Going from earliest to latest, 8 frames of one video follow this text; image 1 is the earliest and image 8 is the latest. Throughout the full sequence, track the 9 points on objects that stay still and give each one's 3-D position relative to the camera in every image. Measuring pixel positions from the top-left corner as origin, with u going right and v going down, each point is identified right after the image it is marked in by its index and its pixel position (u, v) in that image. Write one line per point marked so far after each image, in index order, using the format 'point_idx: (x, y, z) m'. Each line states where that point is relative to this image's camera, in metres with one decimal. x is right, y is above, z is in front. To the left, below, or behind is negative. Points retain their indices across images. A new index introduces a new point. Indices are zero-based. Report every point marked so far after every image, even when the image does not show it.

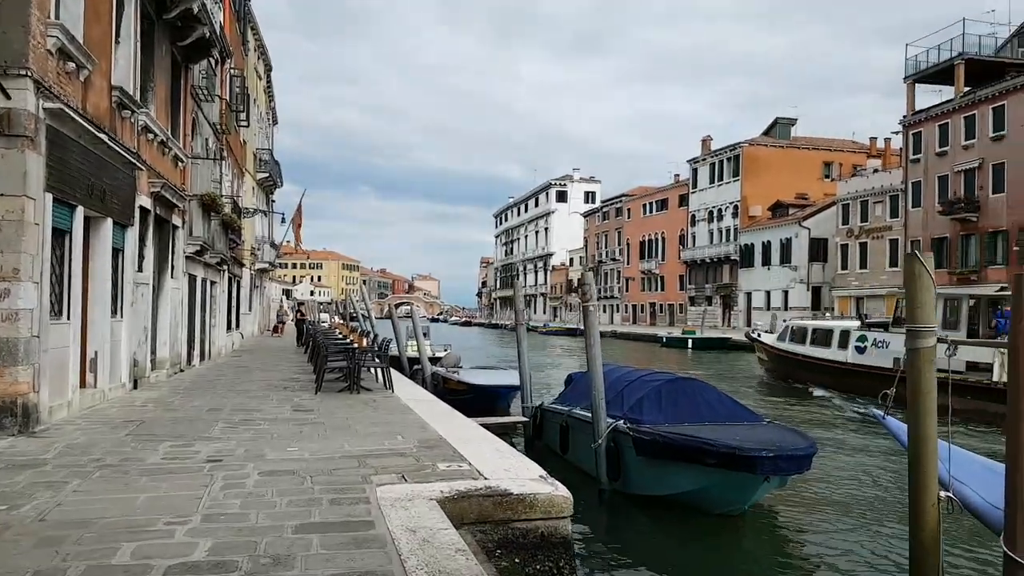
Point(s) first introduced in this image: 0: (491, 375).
0: (-0.5, -1.9, +18.7) m
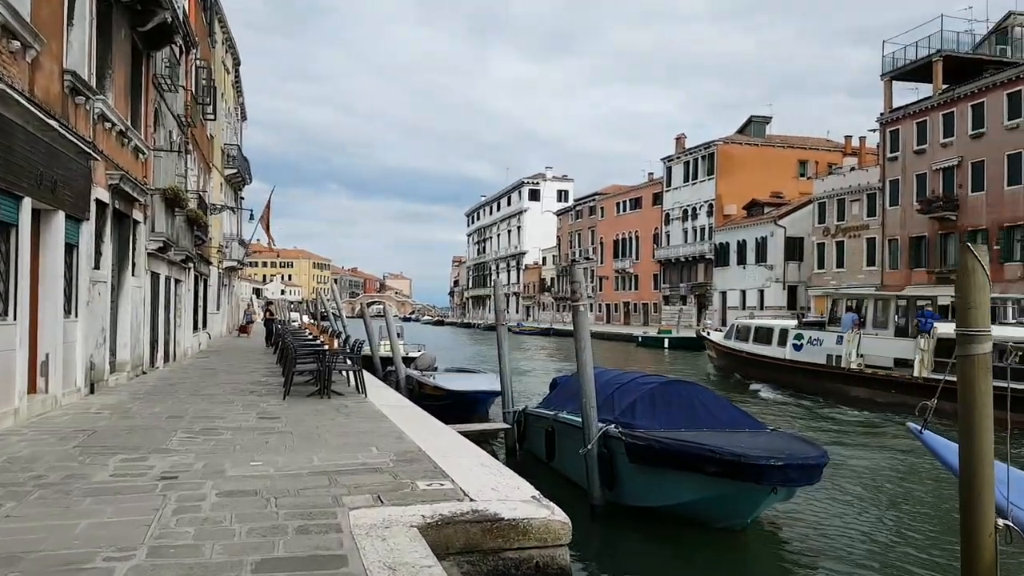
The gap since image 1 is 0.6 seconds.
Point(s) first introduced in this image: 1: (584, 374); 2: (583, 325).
0: (-1.0, -1.9, +18.0) m
1: (+0.8, -0.9, +8.8) m
2: (+0.7, -0.4, +8.8) m
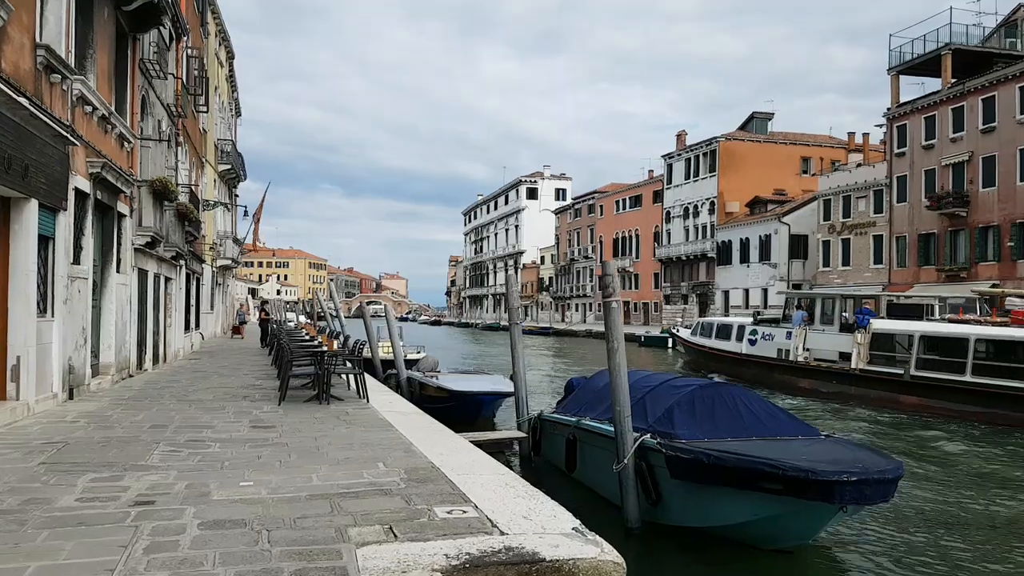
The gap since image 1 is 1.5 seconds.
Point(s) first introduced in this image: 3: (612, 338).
0: (-0.8, -1.9, +17.0) m
1: (+1.0, -0.9, +7.8) m
2: (+1.0, -0.4, +7.8) m
3: (+0.9, -0.5, +7.8) m
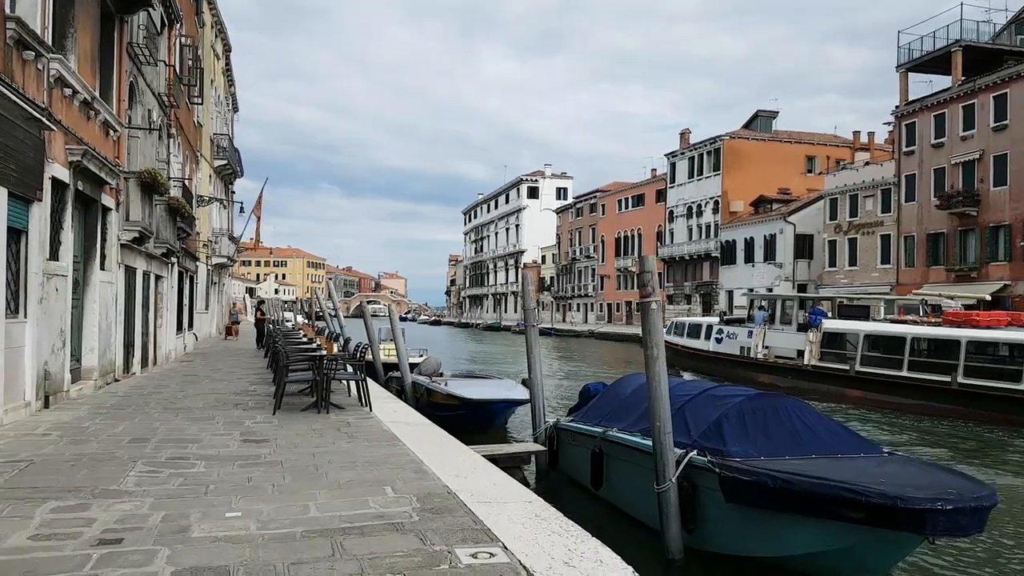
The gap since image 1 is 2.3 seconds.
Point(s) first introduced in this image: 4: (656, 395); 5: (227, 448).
0: (-0.6, -1.9, +16.1) m
1: (+1.2, -0.9, +6.8) m
2: (+1.2, -0.4, +6.8) m
3: (+1.1, -0.5, +6.9) m
4: (+1.2, -0.9, +6.8) m
5: (-2.8, -1.6, +8.2) m
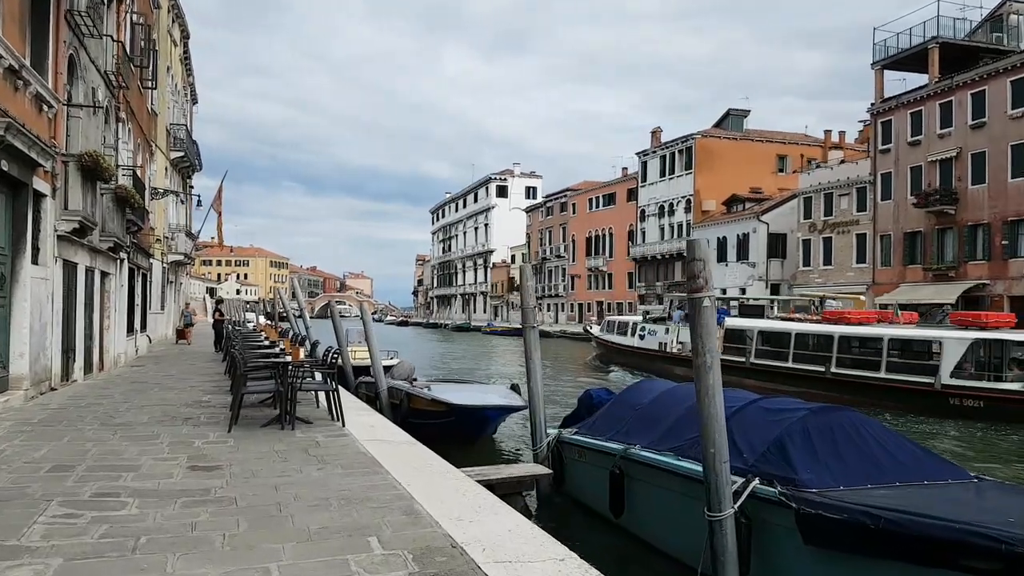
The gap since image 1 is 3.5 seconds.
0: (-0.8, -1.8, +14.7) m
1: (+1.3, -0.8, +5.5) m
2: (+1.3, -0.3, +5.5) m
3: (+1.2, -0.4, +5.5) m
4: (+1.3, -0.8, +5.5) m
5: (-2.7, -1.5, +6.7) m
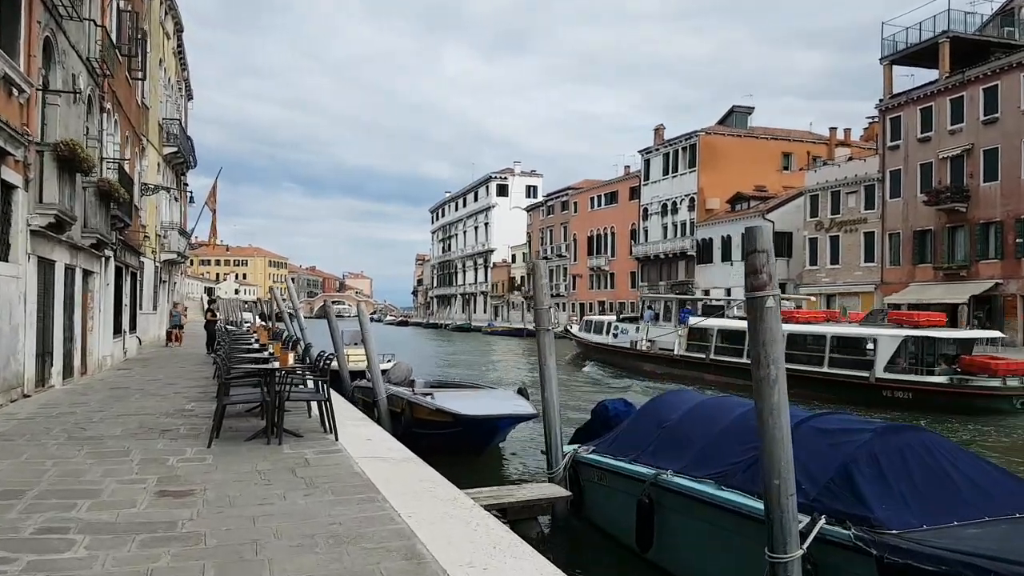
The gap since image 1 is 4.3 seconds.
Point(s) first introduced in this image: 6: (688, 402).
0: (-0.7, -1.8, +13.7) m
1: (+1.4, -0.8, +4.6) m
2: (+1.4, -0.3, +4.5) m
3: (+1.4, -0.4, +4.6) m
4: (+1.4, -0.8, +4.6) m
5: (-2.6, -1.5, +5.8) m
6: (+1.7, -1.1, +8.1) m
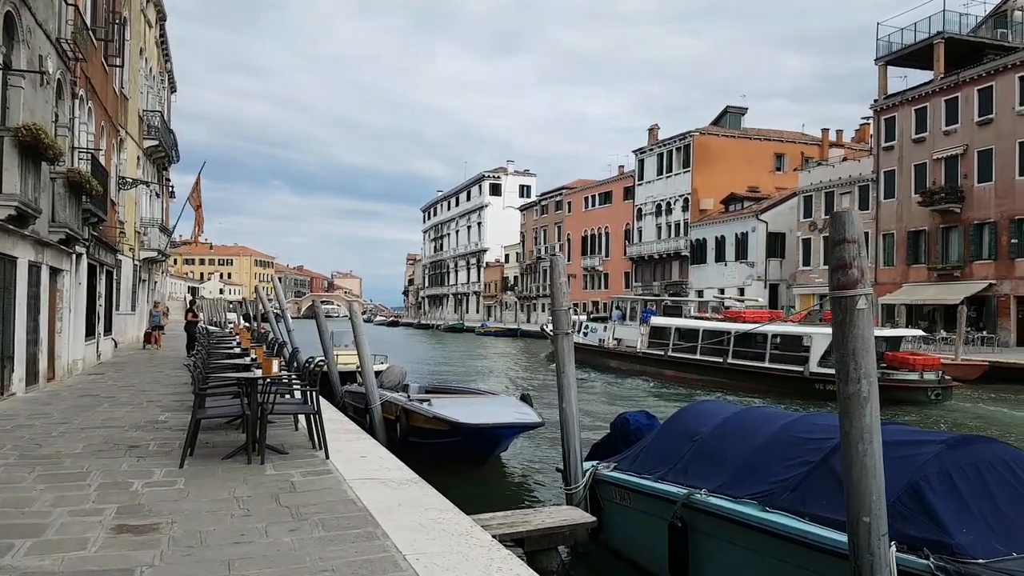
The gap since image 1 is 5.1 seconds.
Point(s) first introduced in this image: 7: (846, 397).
0: (-0.7, -1.8, +12.8) m
1: (+1.6, -0.8, +3.7) m
2: (+1.6, -0.3, +3.6) m
3: (+1.5, -0.4, +3.7) m
4: (+1.6, -0.8, +3.7) m
5: (-2.5, -1.5, +4.8) m
6: (+1.8, -1.1, +7.2) m
7: (+1.5, -0.5, +3.7) m
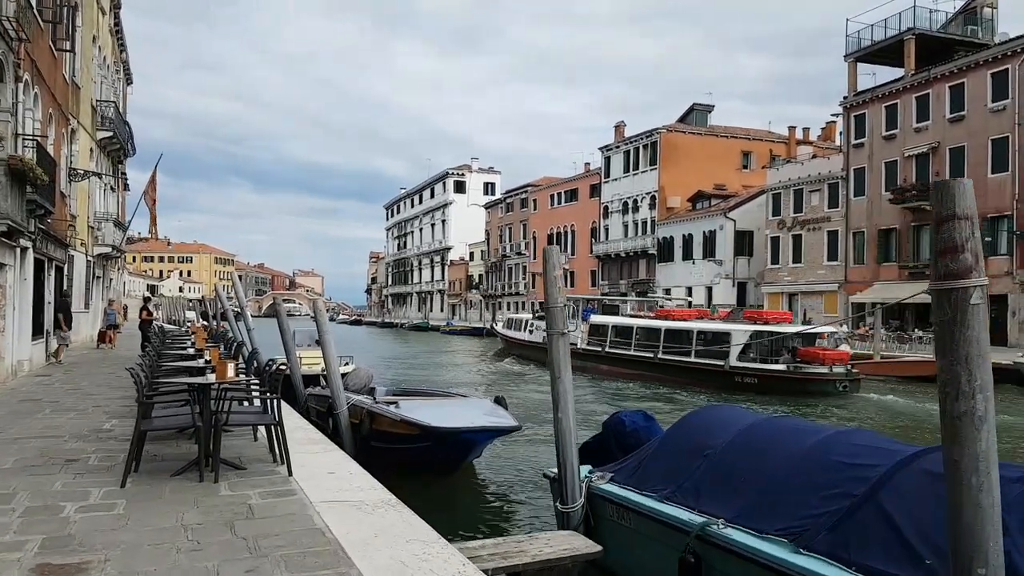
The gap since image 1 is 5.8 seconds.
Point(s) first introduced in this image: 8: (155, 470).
0: (-1.0, -1.7, +12.0) m
1: (+1.6, -0.7, +3.0) m
2: (+1.6, -0.2, +2.9) m
3: (+1.6, -0.4, +3.0) m
4: (+1.6, -0.8, +3.0) m
5: (-2.5, -1.4, +4.0) m
6: (+1.7, -1.0, +6.5) m
7: (+1.6, -0.4, +3.0) m
8: (-2.9, -1.5, +6.9) m
